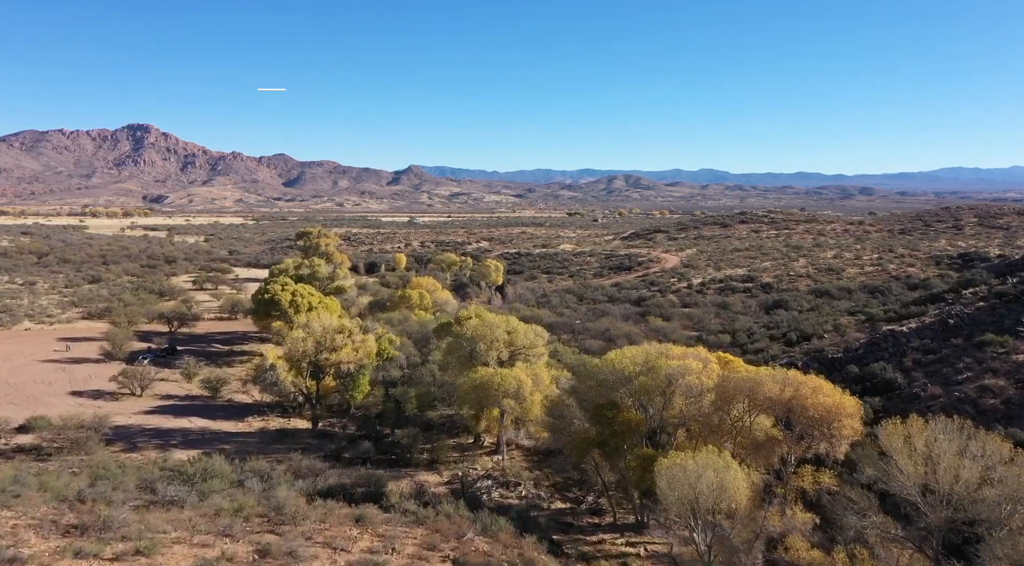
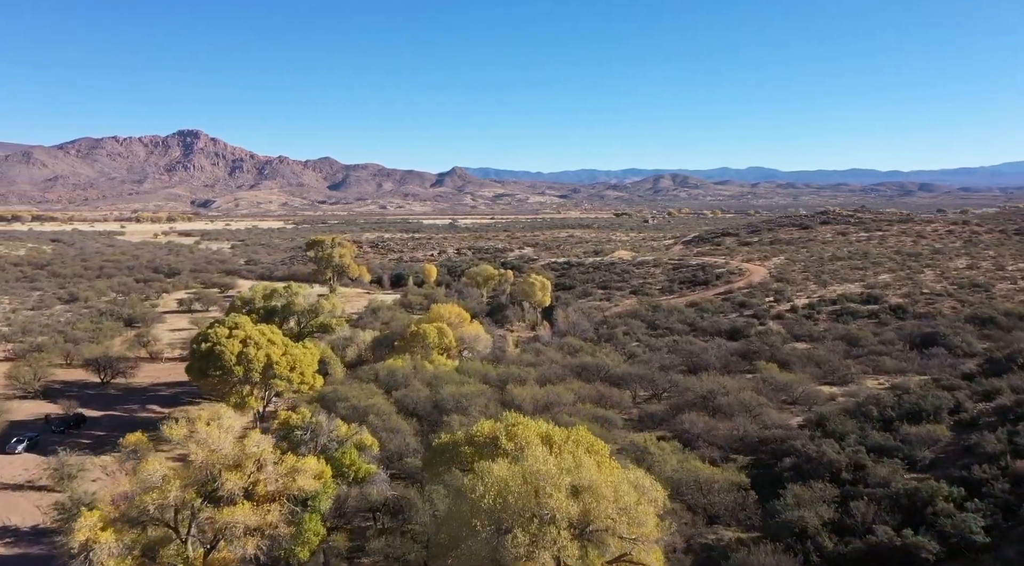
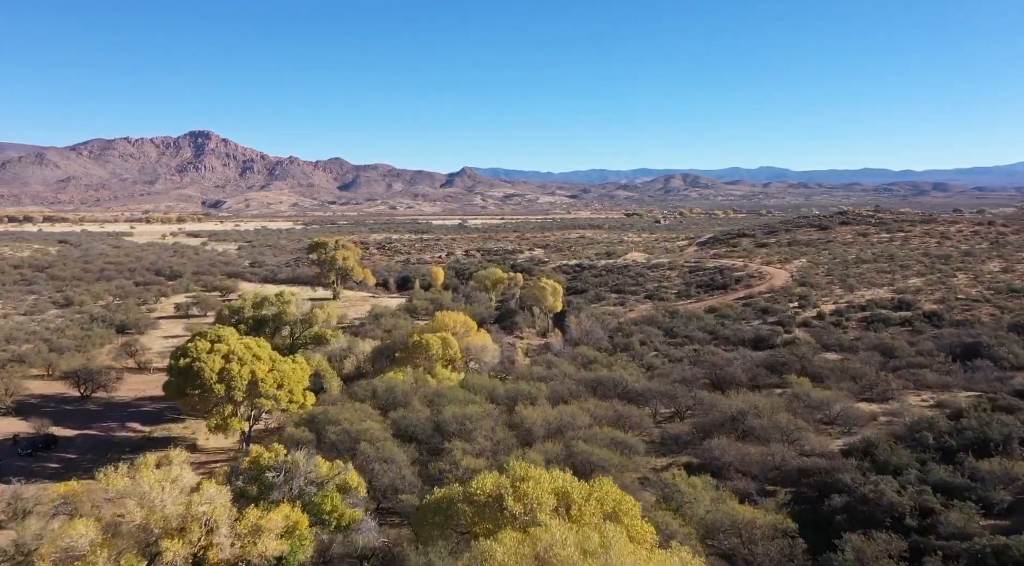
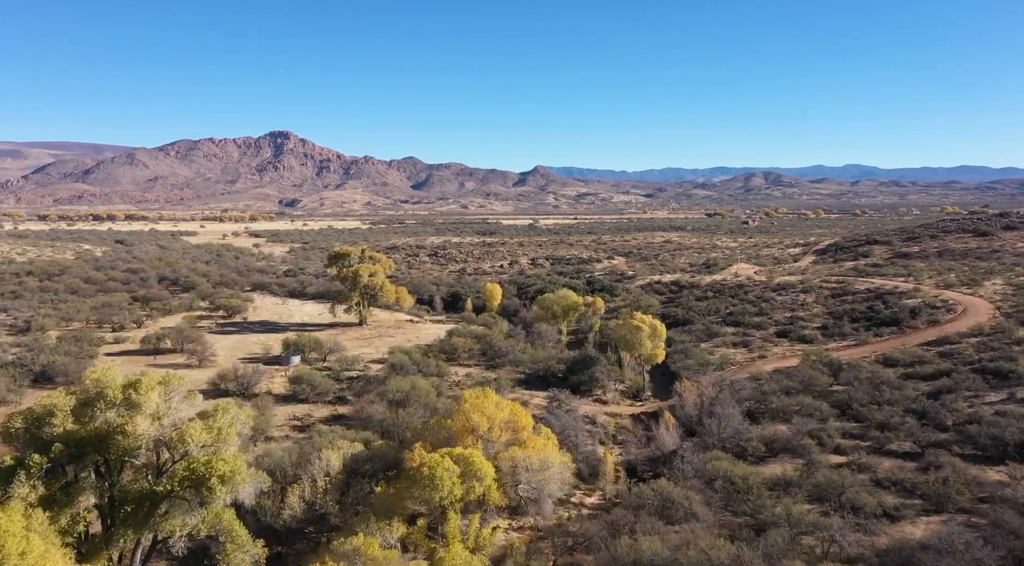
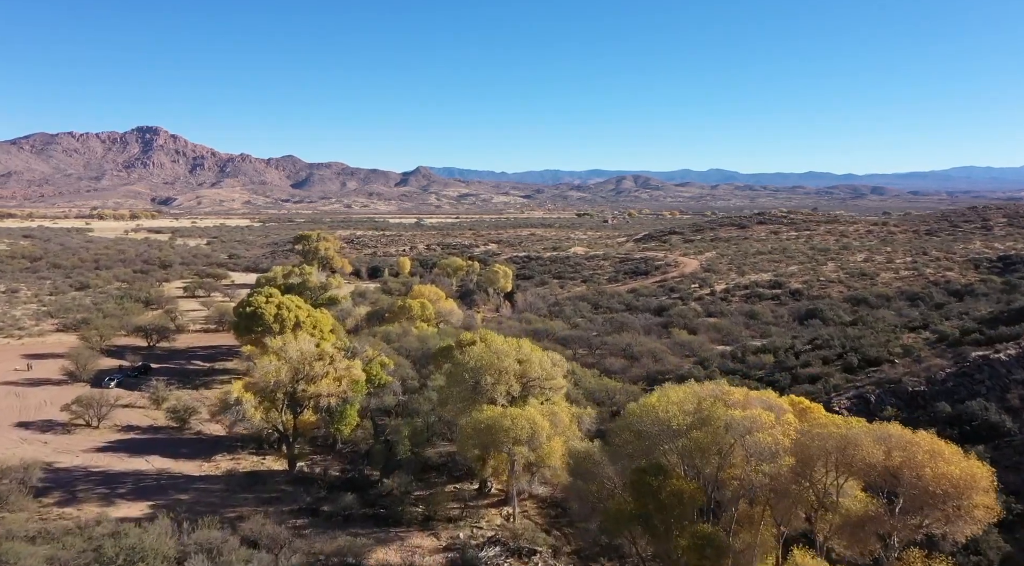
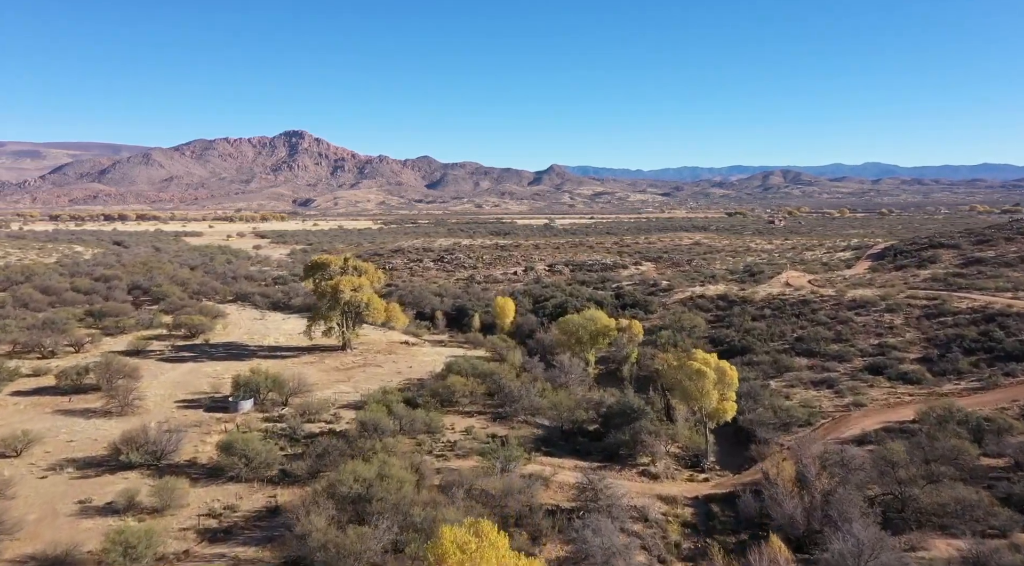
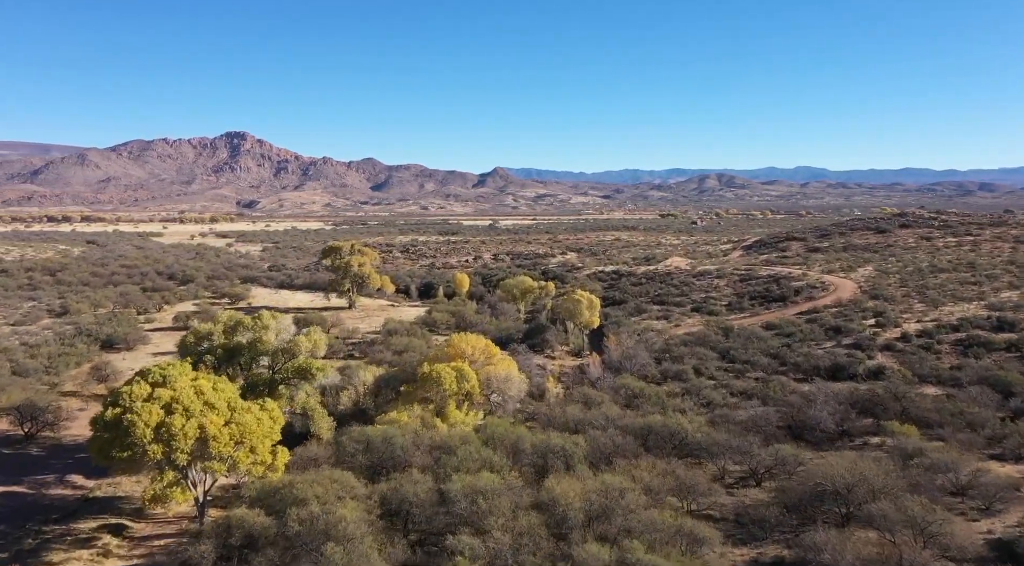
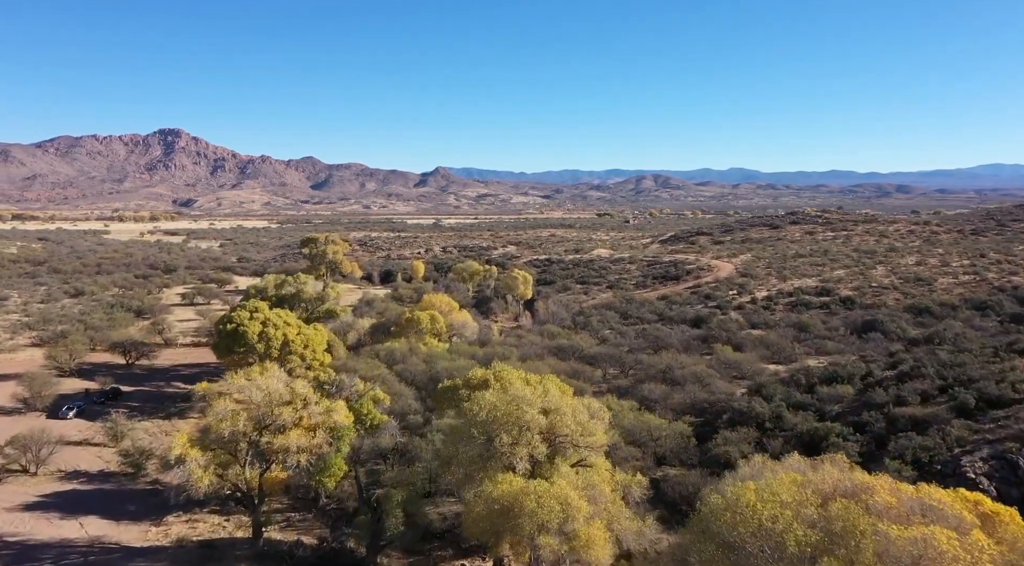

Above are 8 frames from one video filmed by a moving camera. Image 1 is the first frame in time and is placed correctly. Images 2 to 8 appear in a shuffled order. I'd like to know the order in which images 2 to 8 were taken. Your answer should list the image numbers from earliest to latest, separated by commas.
5, 8, 2, 3, 7, 4, 6
